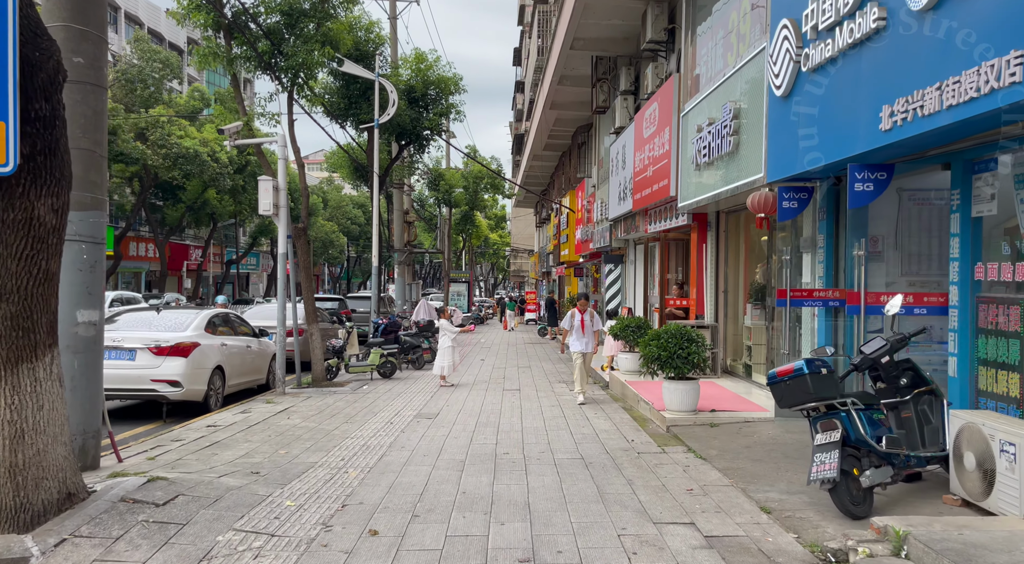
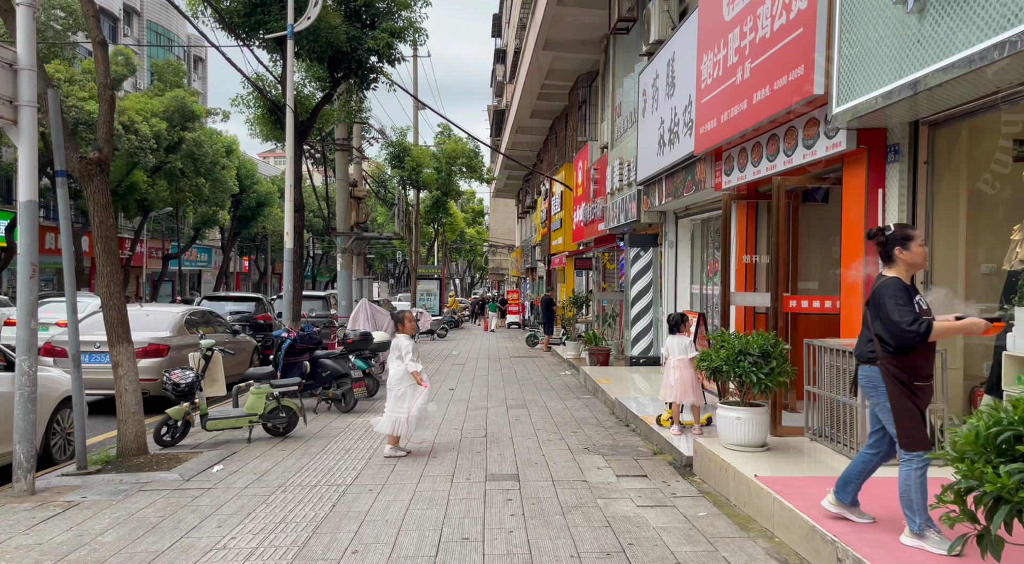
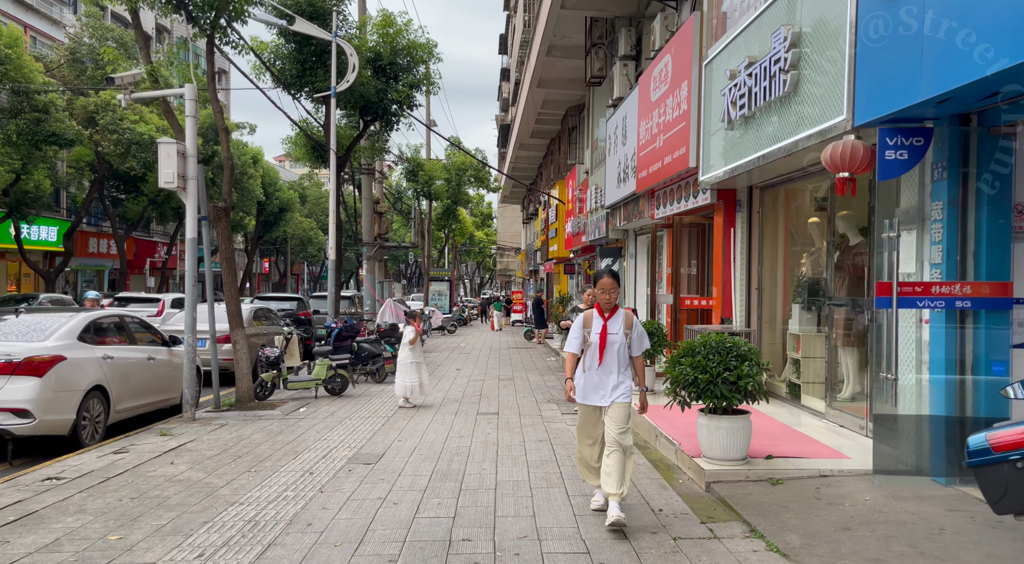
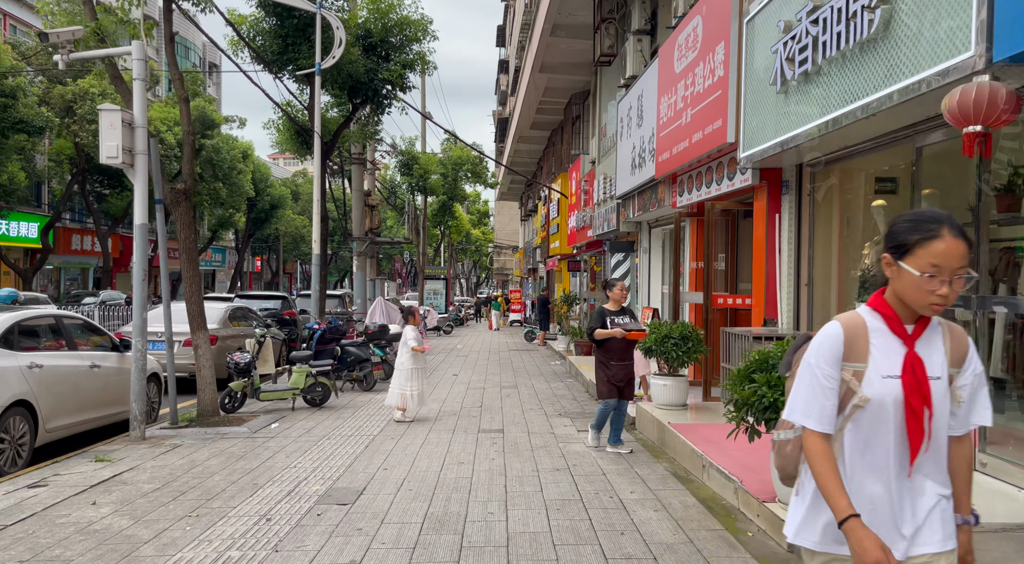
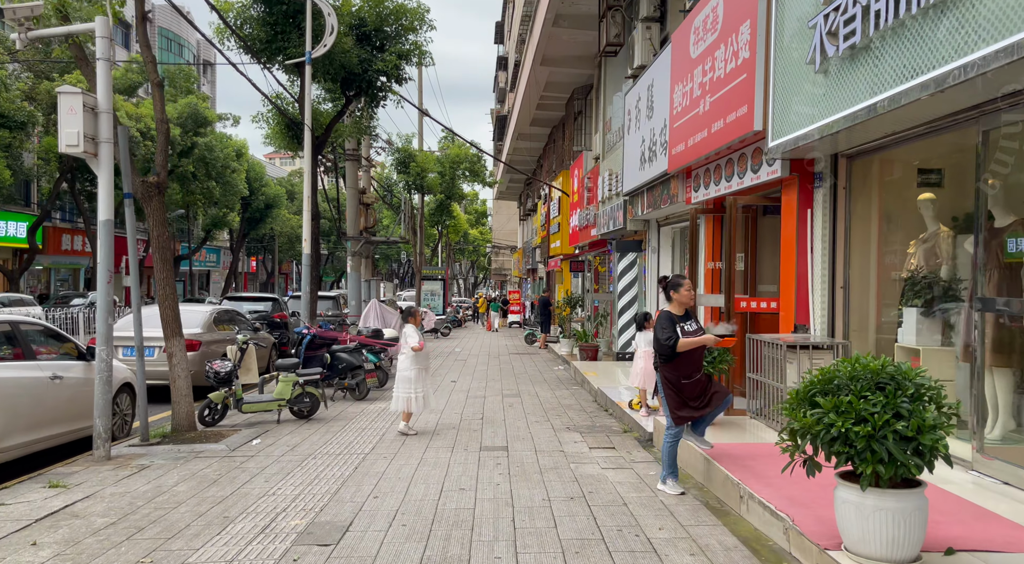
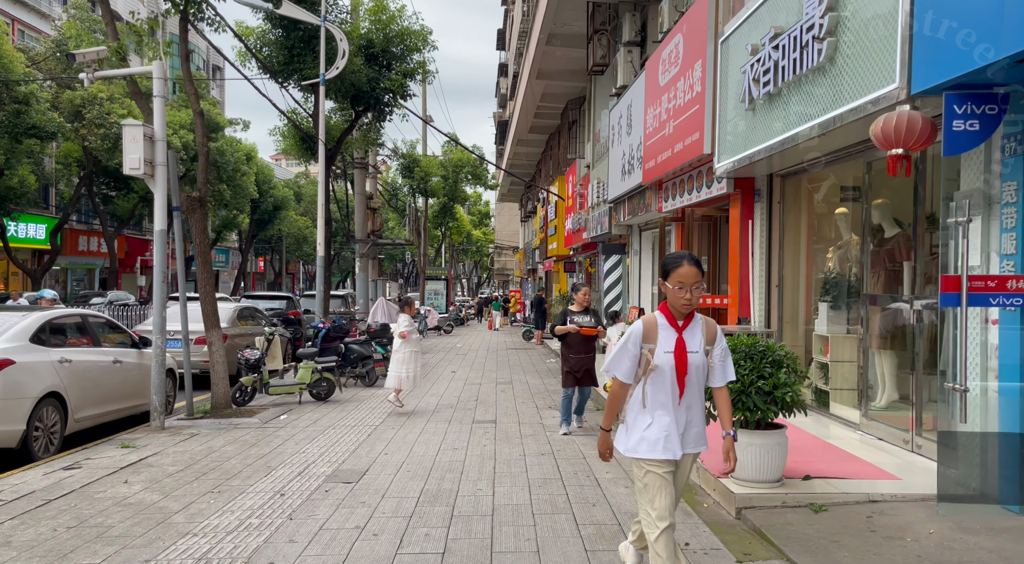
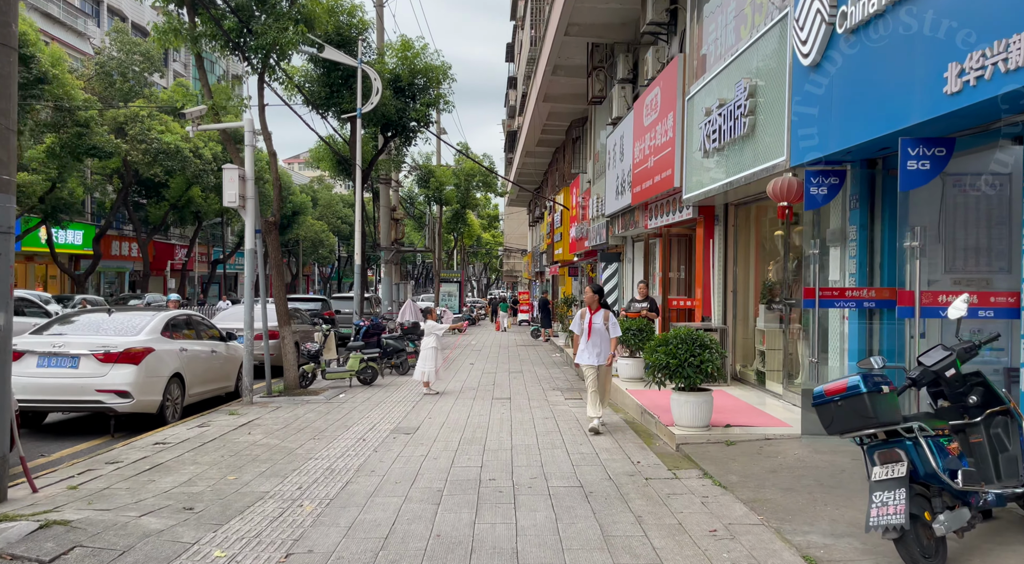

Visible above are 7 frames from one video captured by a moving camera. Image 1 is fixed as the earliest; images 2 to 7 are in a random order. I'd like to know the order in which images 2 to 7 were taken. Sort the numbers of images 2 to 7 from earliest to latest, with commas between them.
7, 3, 6, 4, 5, 2
